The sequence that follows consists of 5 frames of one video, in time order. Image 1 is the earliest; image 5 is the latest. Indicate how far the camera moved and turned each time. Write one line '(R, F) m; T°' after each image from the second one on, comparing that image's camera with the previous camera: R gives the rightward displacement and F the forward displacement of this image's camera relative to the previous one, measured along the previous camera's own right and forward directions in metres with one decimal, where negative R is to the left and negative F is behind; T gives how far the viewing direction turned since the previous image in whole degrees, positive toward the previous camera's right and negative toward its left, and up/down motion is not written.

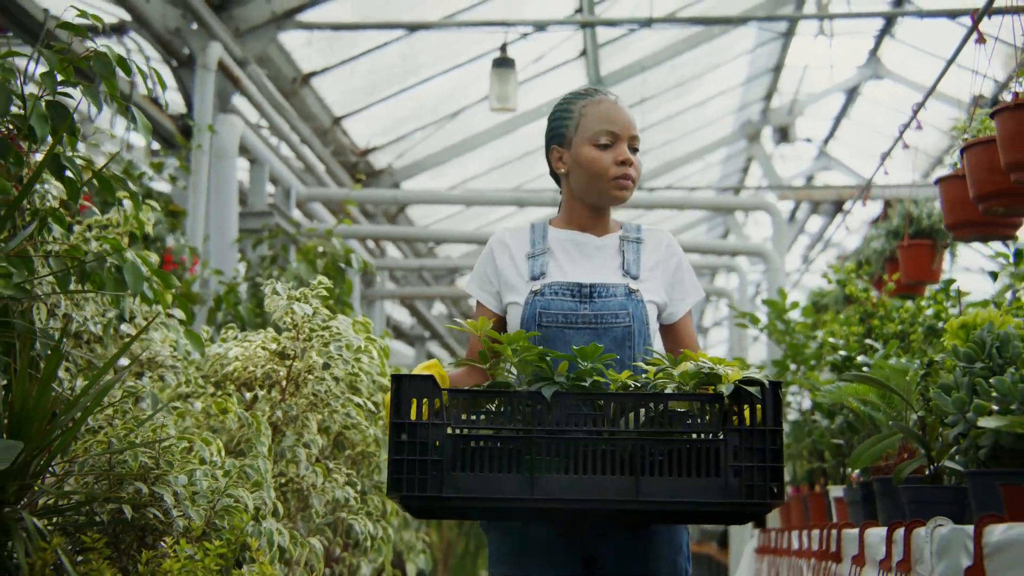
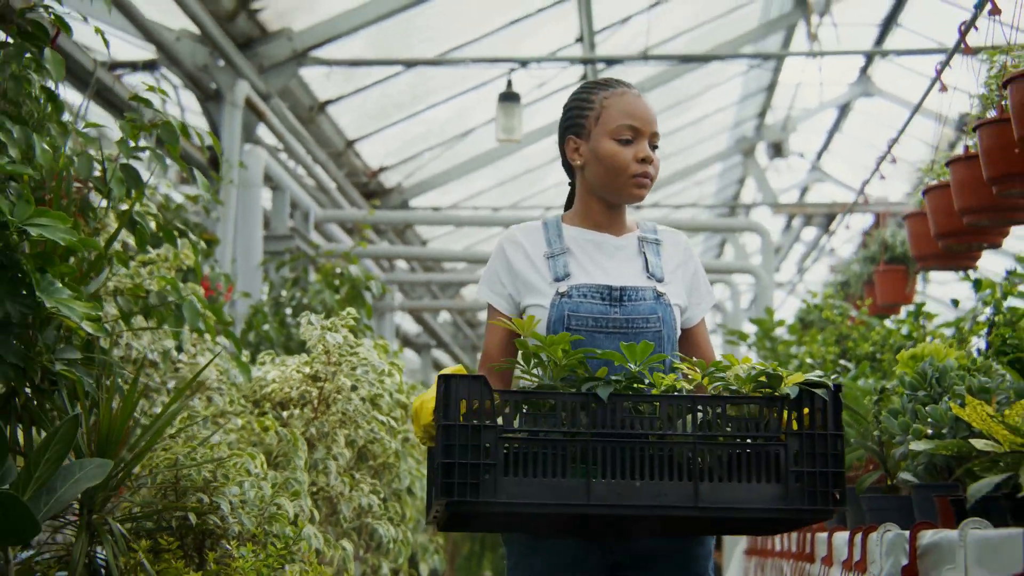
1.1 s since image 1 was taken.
(0.0, -0.4) m; 0°
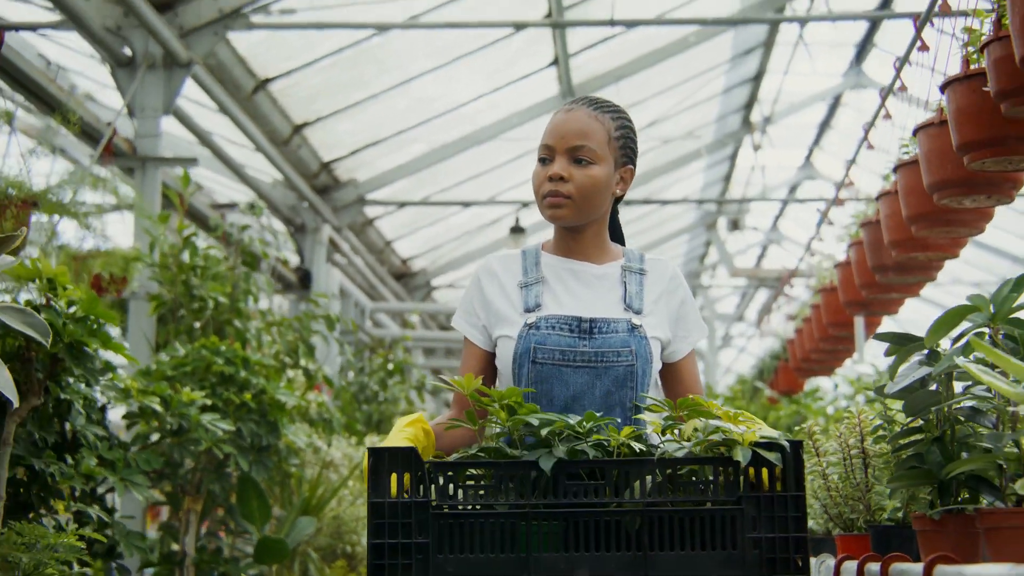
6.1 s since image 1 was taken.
(-0.1, -2.3) m; 0°
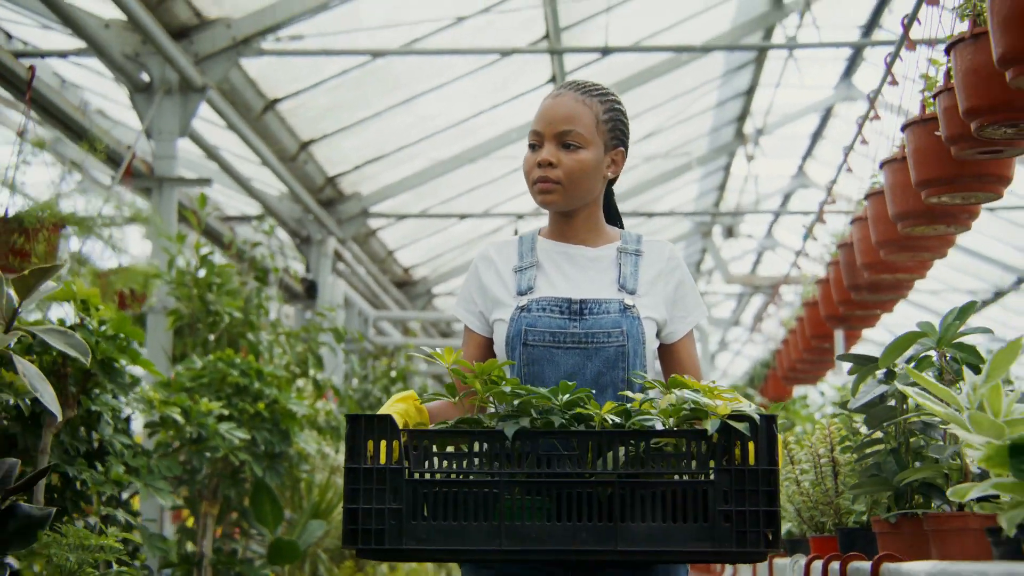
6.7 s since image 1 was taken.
(0.0, -0.3) m; 0°
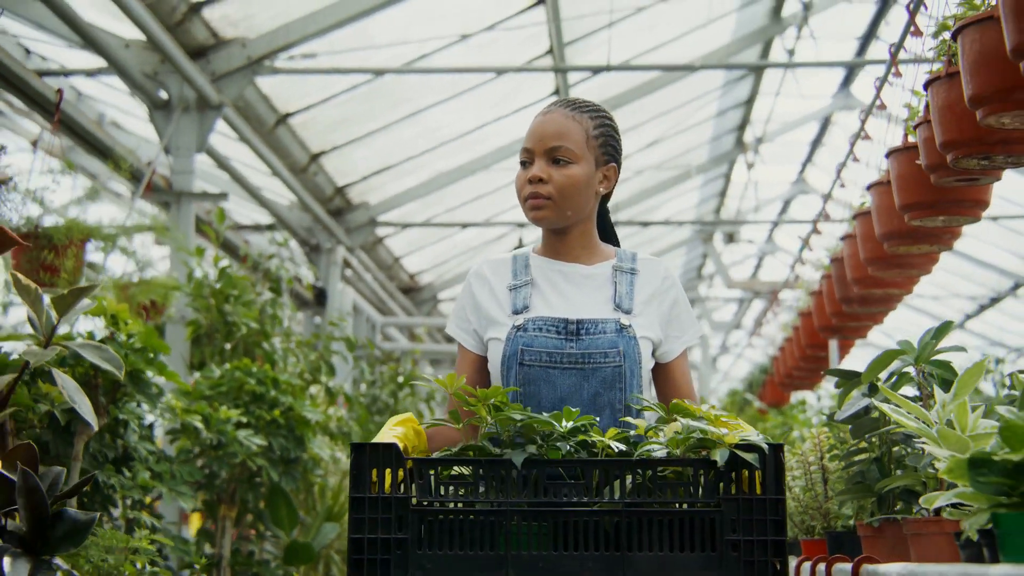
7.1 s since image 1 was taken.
(0.0, -0.2) m; 0°
